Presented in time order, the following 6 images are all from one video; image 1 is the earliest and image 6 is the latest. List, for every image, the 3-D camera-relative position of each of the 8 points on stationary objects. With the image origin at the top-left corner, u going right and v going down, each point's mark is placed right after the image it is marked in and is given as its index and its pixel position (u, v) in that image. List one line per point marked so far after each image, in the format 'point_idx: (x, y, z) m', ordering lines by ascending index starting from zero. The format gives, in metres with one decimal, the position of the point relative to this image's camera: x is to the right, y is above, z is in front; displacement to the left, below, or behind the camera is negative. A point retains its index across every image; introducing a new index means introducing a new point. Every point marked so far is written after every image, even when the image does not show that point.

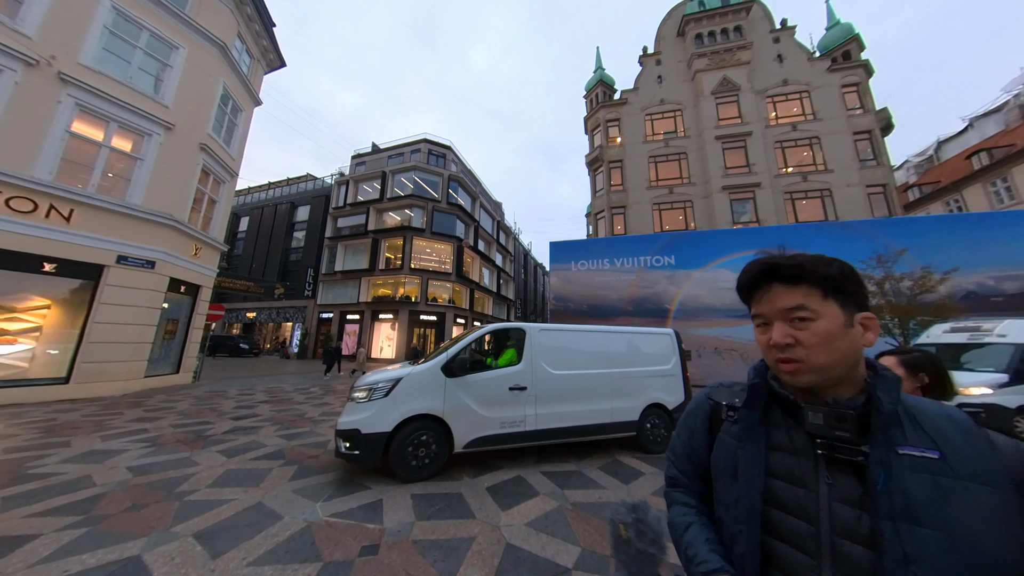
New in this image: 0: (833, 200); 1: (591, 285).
0: (+21.8, +6.0, +19.6) m
1: (+4.8, +0.2, +17.5) m
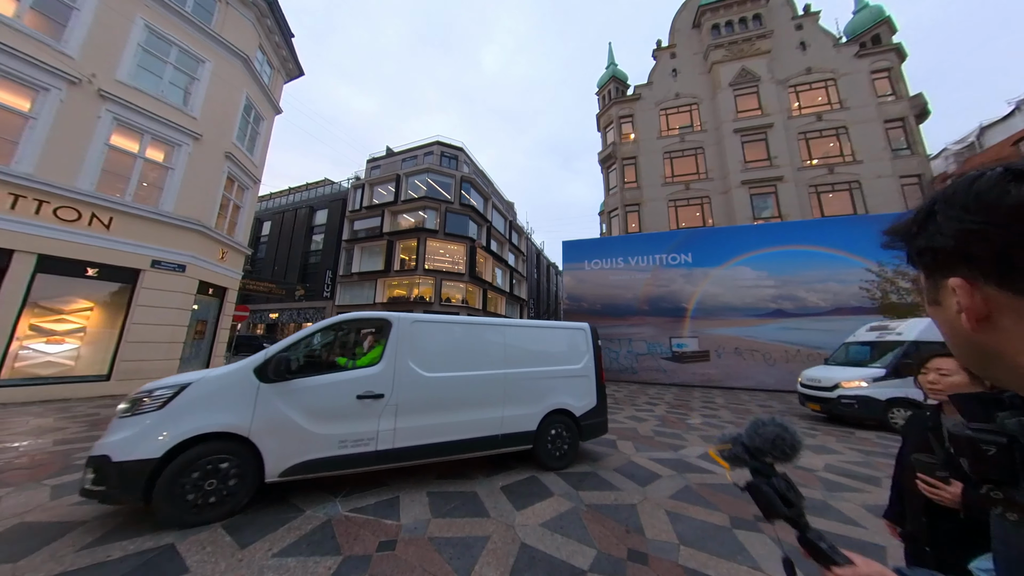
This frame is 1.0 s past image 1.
0: (+22.6, +6.2, +18.6) m
1: (+5.5, +0.2, +17.3) m
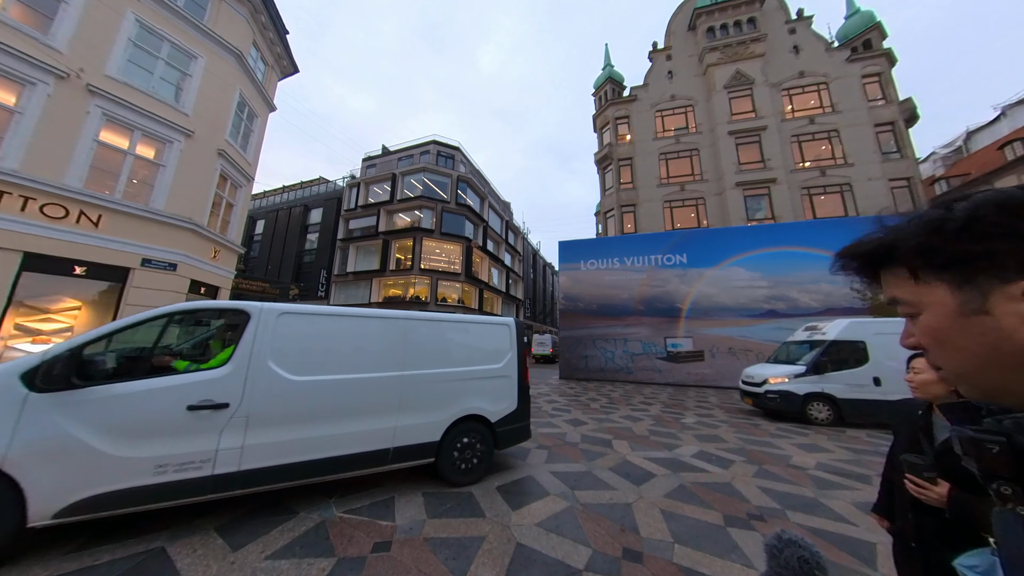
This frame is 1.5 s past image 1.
0: (+22.4, +6.1, +18.9) m
1: (+5.3, +0.2, +17.4) m
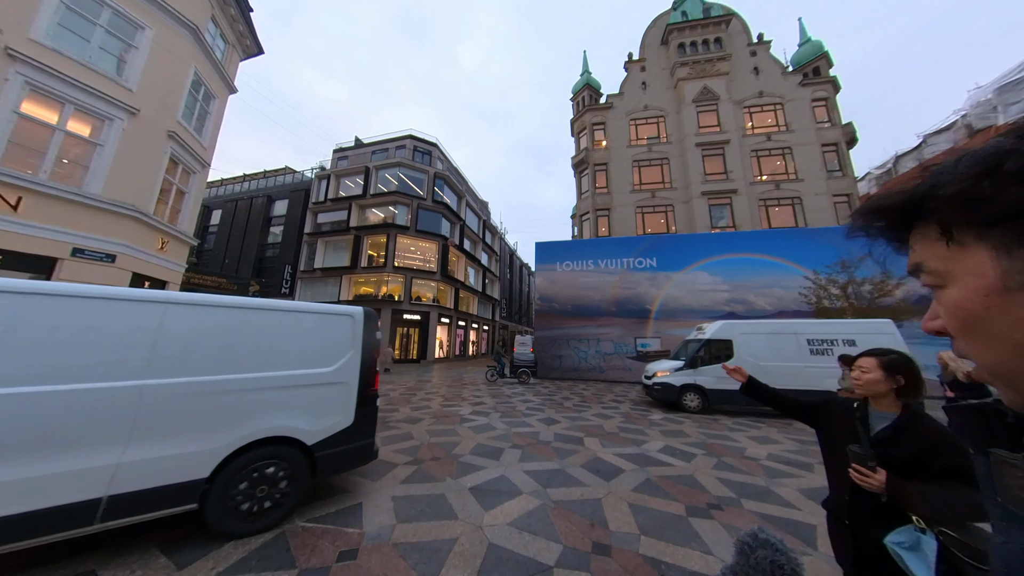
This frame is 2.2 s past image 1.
0: (+20.8, +5.8, +20.7) m
1: (+3.9, +0.1, +17.8) m
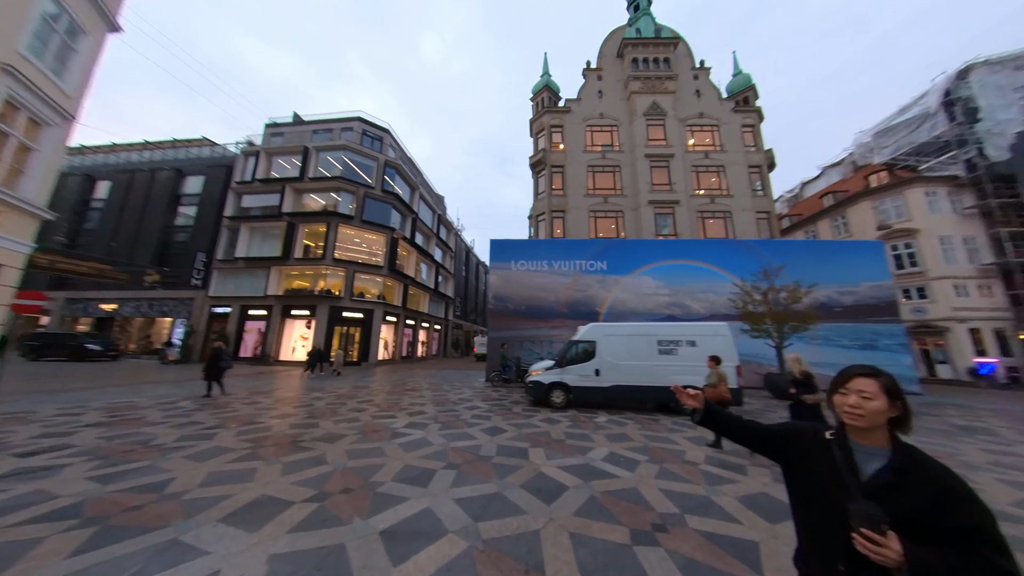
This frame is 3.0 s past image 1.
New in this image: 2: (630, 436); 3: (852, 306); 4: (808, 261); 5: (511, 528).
0: (+17.5, +5.3, +22.9) m
1: (+1.0, +0.1, +17.5) m
2: (+2.8, -3.5, +6.8) m
3: (+20.0, -1.0, +17.1) m
4: (+18.4, +1.7, +17.6) m
5: (0.0, -2.8, +3.3) m
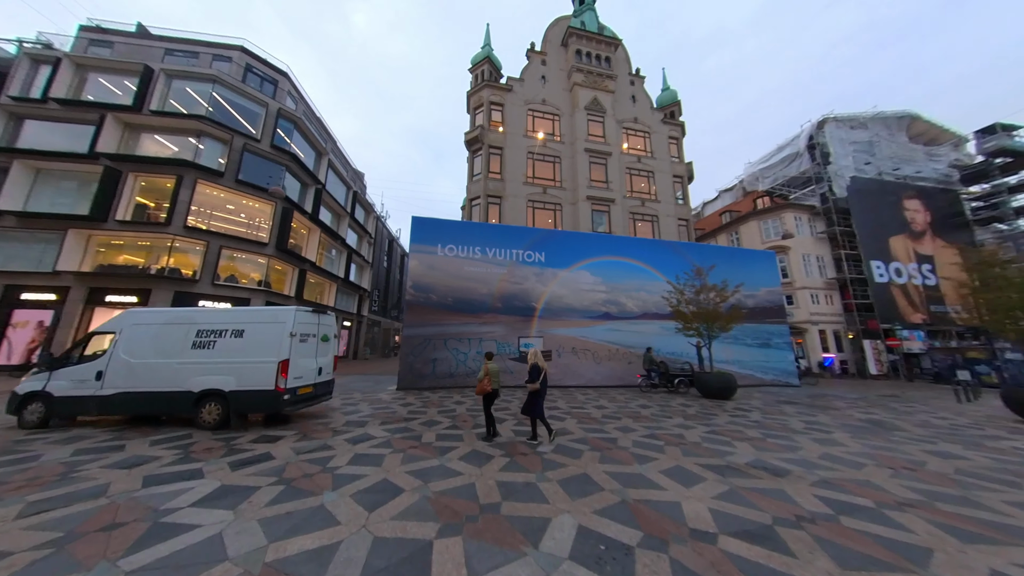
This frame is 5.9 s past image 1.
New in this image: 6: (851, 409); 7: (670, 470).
0: (+12.2, +5.2, +23.8) m
1: (-2.8, +0.7, +14.6) m
2: (+1.3, -3.1, +4.6) m
3: (+15.7, -1.3, +18.7) m
4: (+14.2, +1.6, +18.8) m
5: (-0.5, -2.2, +0.6) m
6: (+13.7, -4.9, +11.6) m
7: (+2.8, -3.2, +5.0) m
